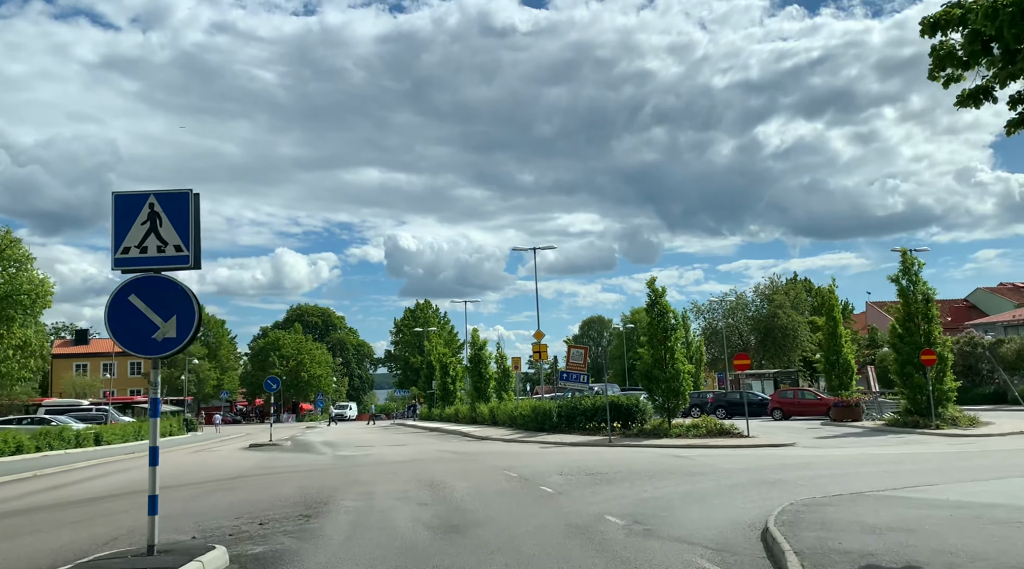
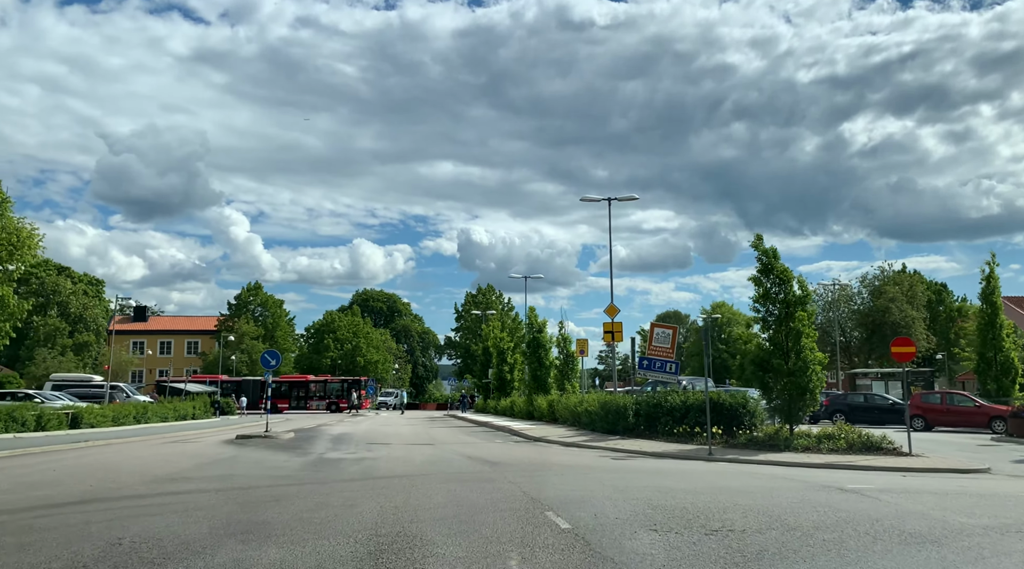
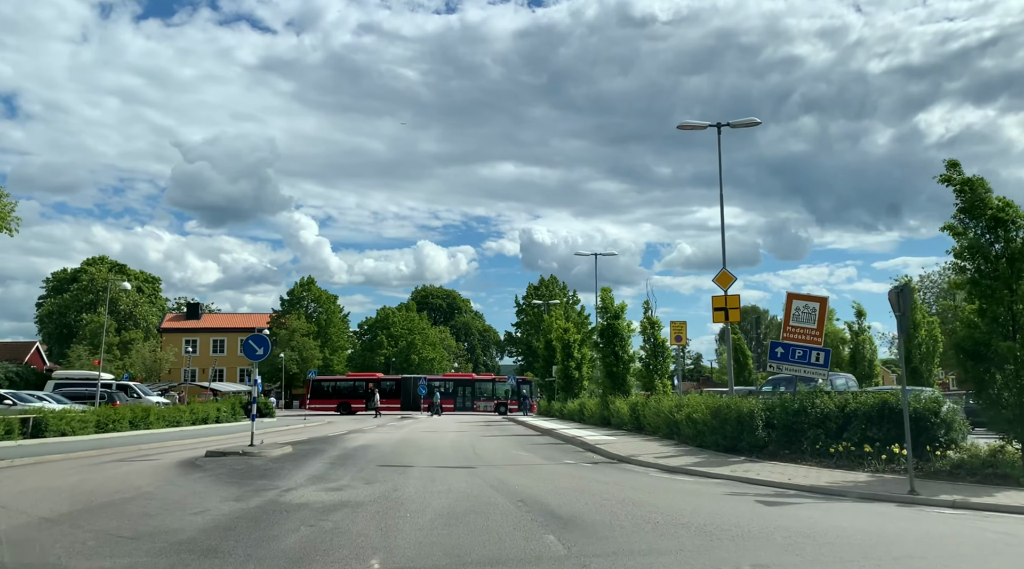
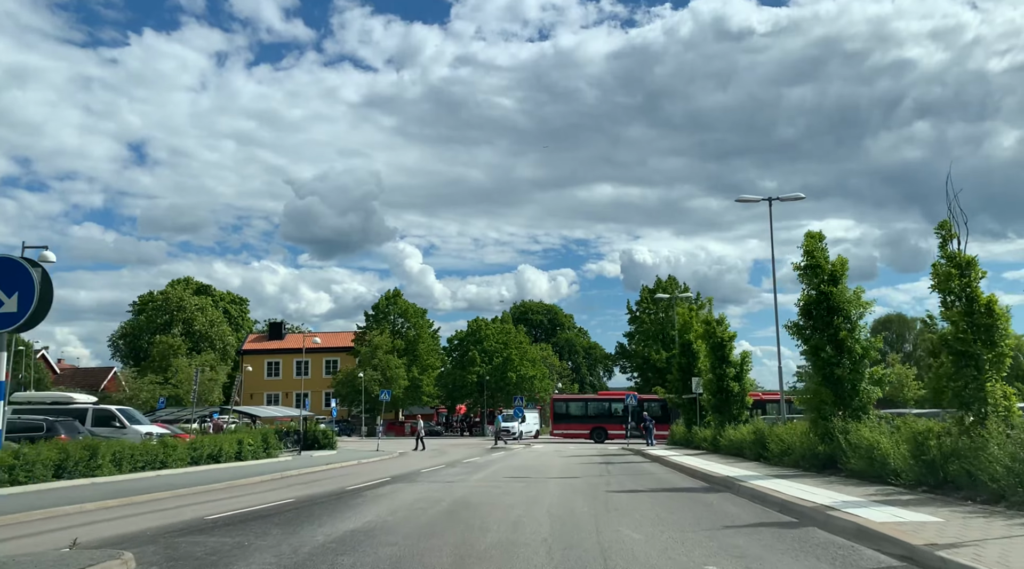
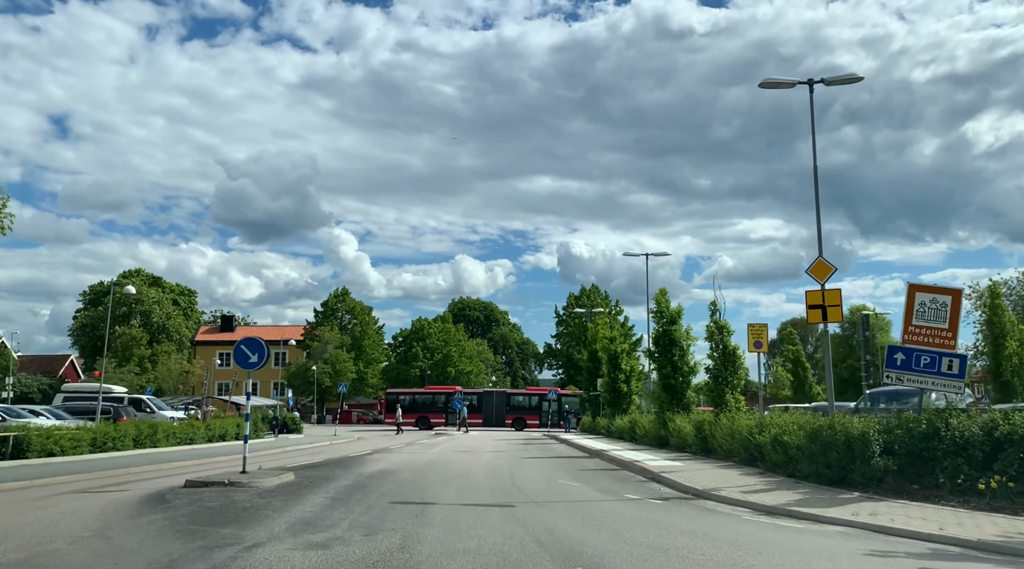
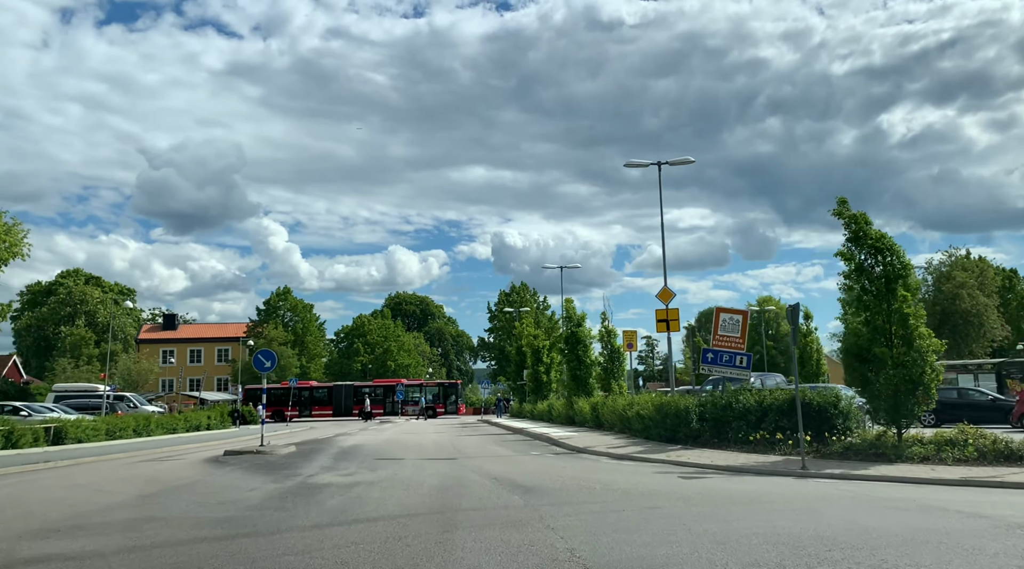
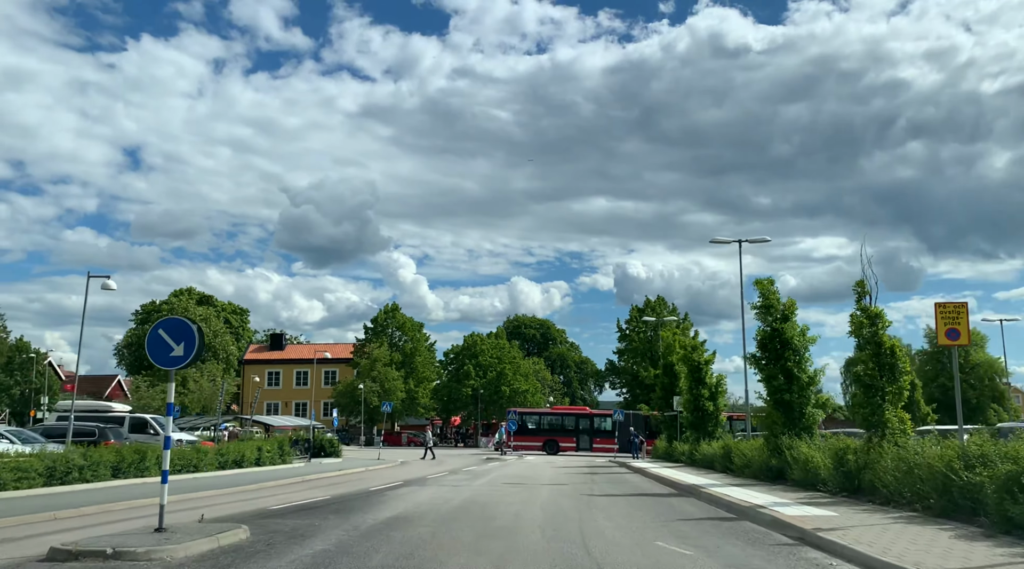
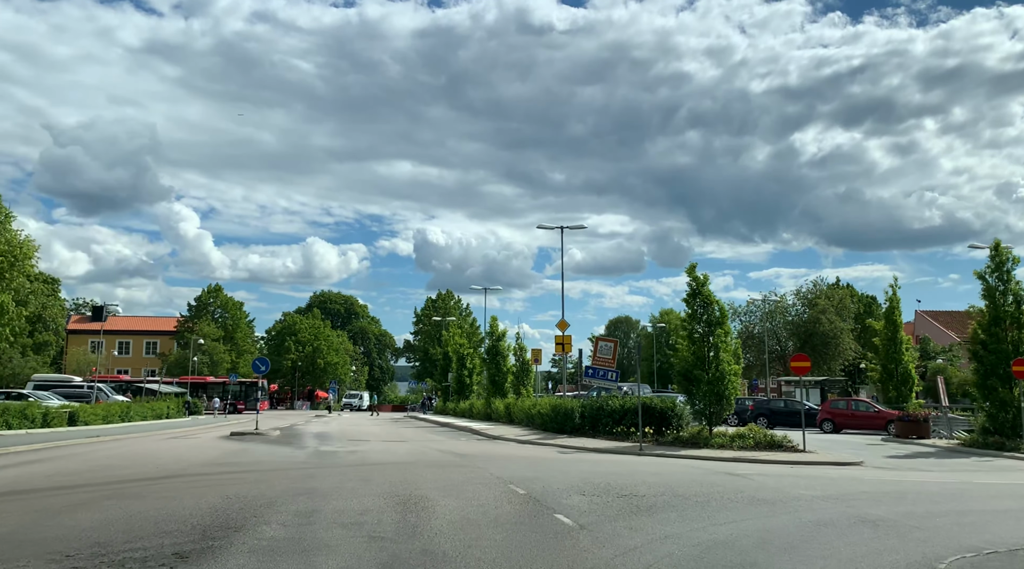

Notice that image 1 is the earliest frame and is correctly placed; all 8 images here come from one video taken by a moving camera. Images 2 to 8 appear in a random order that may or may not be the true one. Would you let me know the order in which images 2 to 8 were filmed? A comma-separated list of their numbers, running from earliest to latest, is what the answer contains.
8, 2, 6, 3, 5, 7, 4
